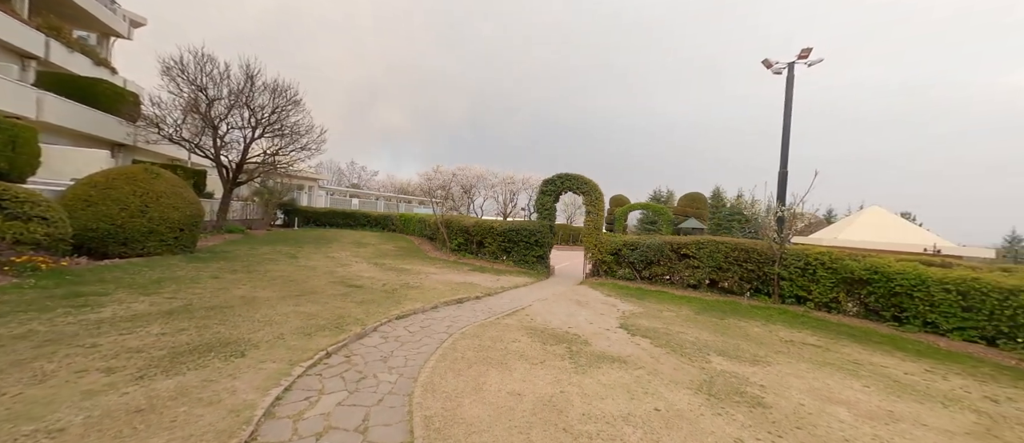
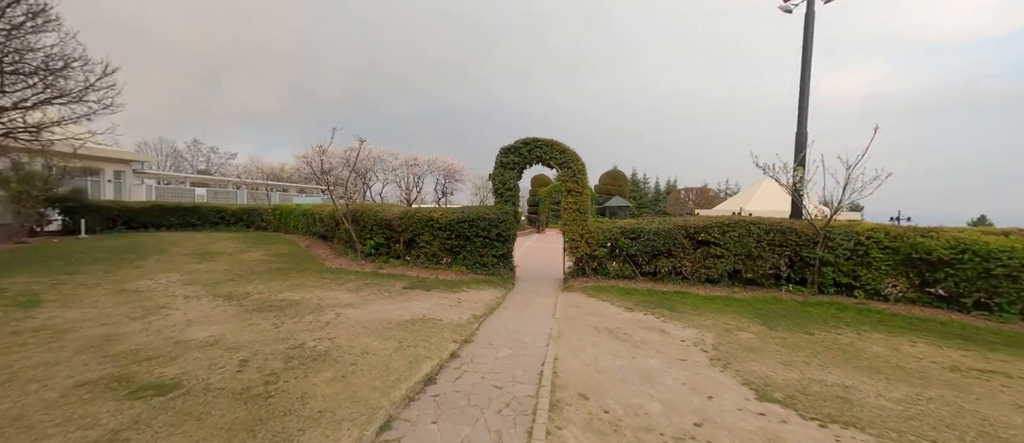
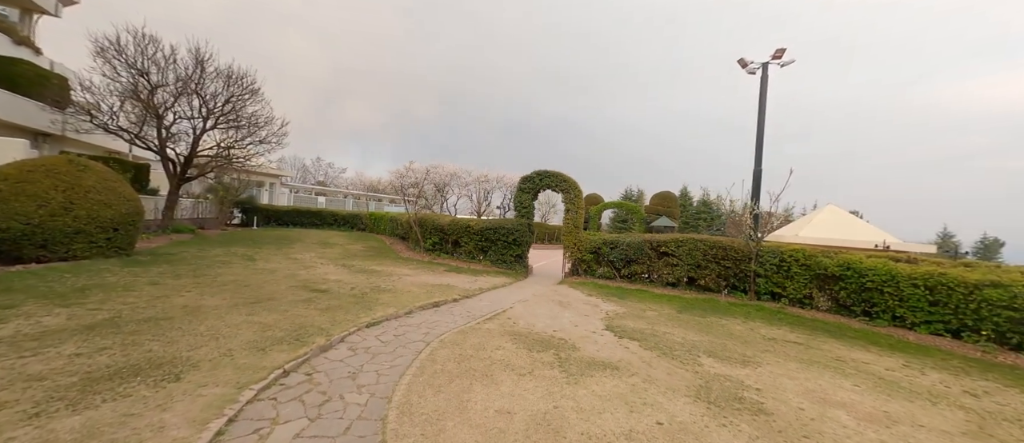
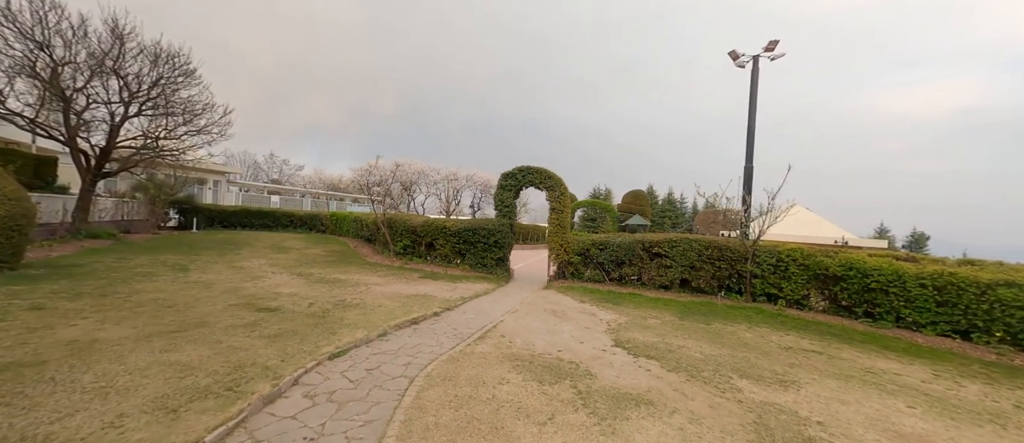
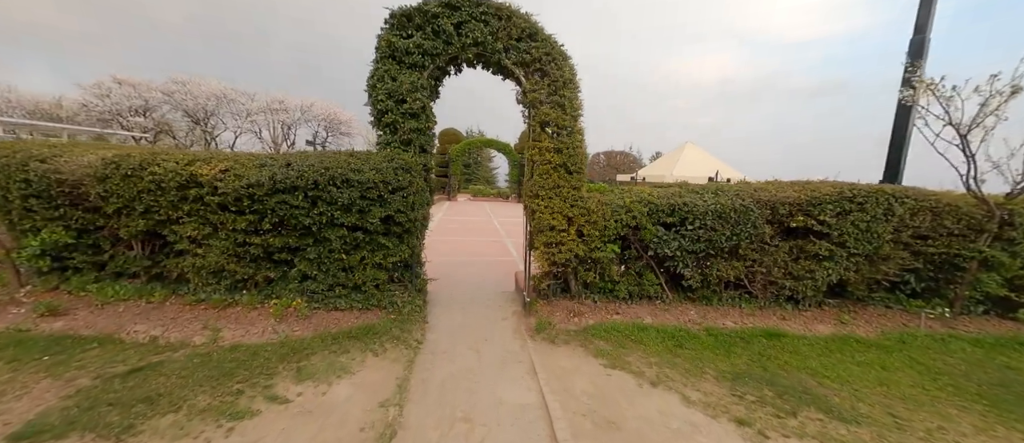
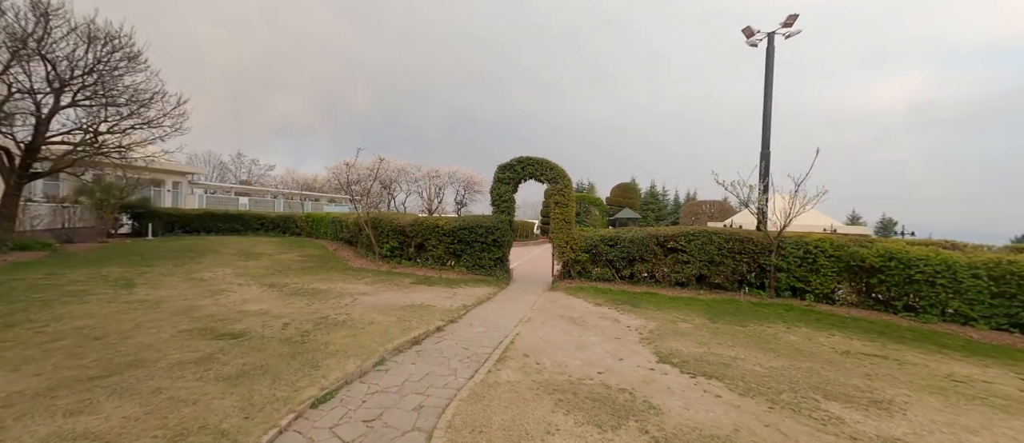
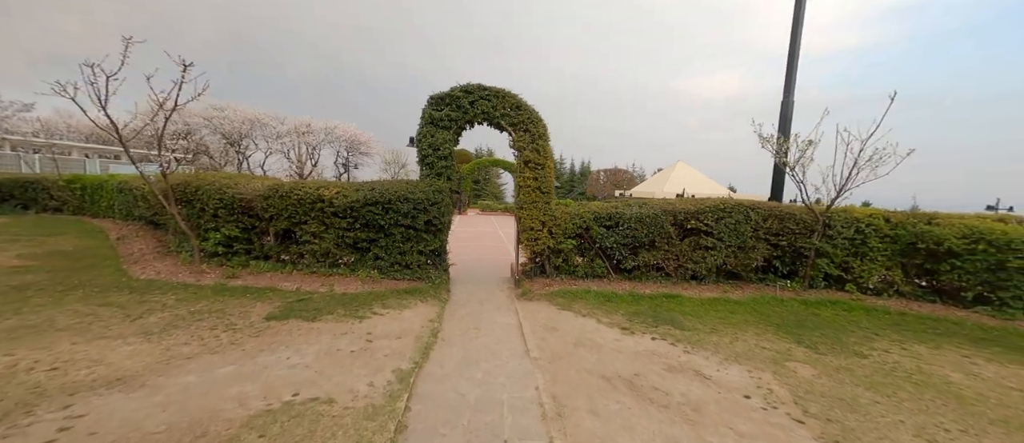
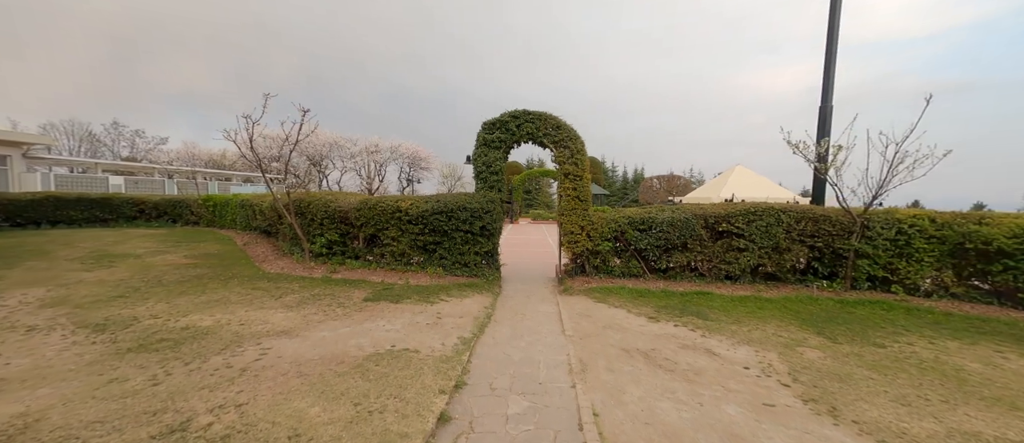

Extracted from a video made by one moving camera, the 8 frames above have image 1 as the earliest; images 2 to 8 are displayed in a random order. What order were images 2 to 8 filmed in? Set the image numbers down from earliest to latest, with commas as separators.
3, 4, 6, 2, 8, 7, 5
